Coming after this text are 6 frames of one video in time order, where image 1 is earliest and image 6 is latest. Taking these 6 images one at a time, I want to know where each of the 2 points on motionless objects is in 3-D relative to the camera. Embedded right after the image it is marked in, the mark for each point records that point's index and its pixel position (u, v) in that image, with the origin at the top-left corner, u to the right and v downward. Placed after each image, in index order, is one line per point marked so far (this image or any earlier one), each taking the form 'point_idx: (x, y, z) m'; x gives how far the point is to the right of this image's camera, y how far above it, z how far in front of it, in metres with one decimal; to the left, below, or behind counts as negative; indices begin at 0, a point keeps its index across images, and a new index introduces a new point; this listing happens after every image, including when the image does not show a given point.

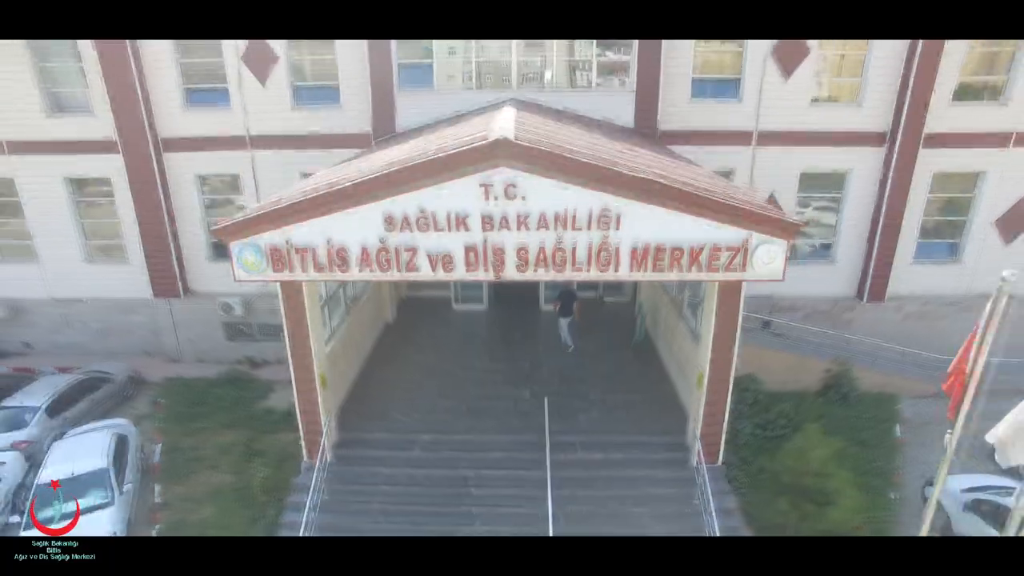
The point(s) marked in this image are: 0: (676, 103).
0: (+3.0, +3.4, +10.6) m
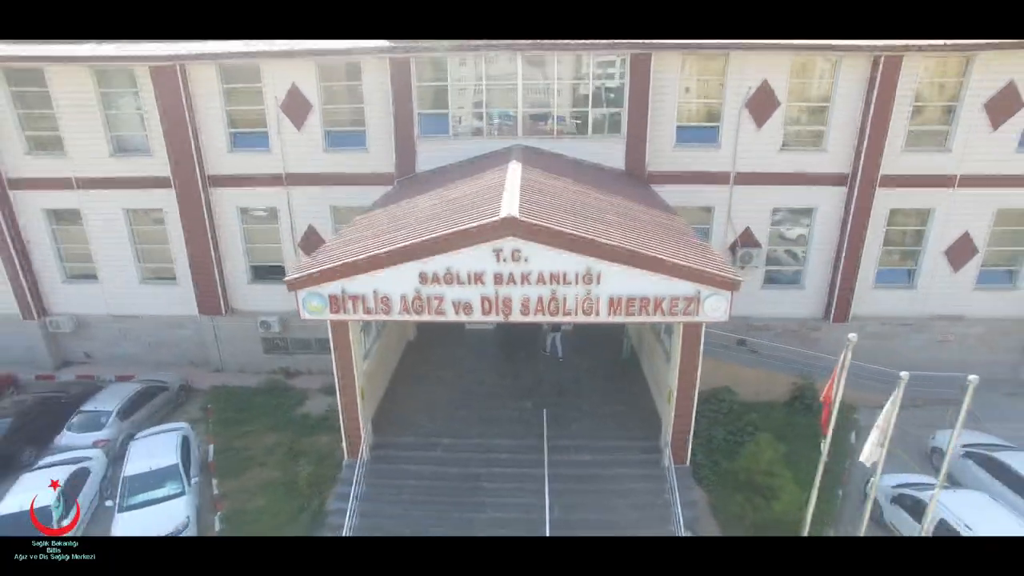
0: (+3.2, +2.9, +12.1) m
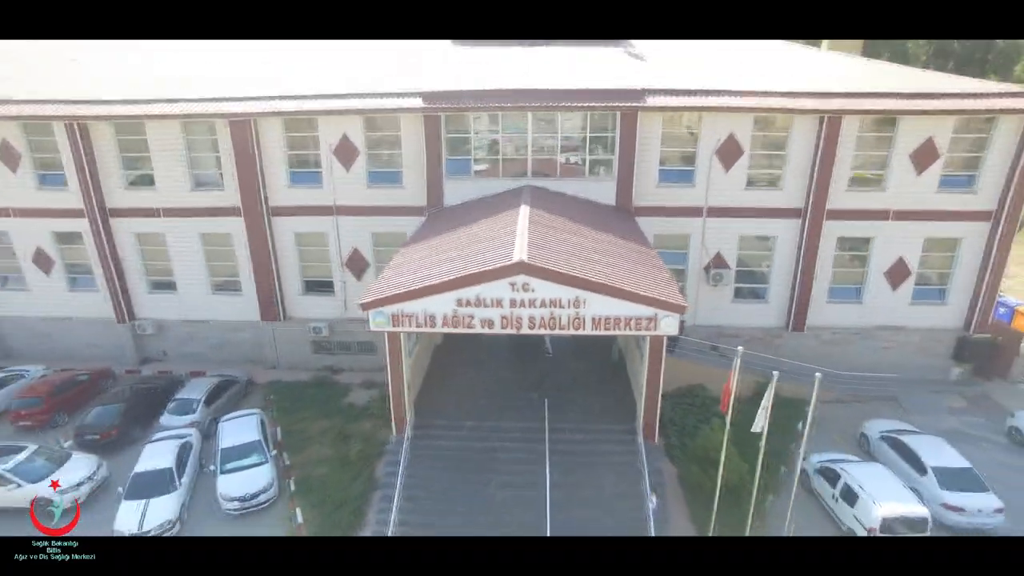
0: (+3.4, +2.6, +14.7) m
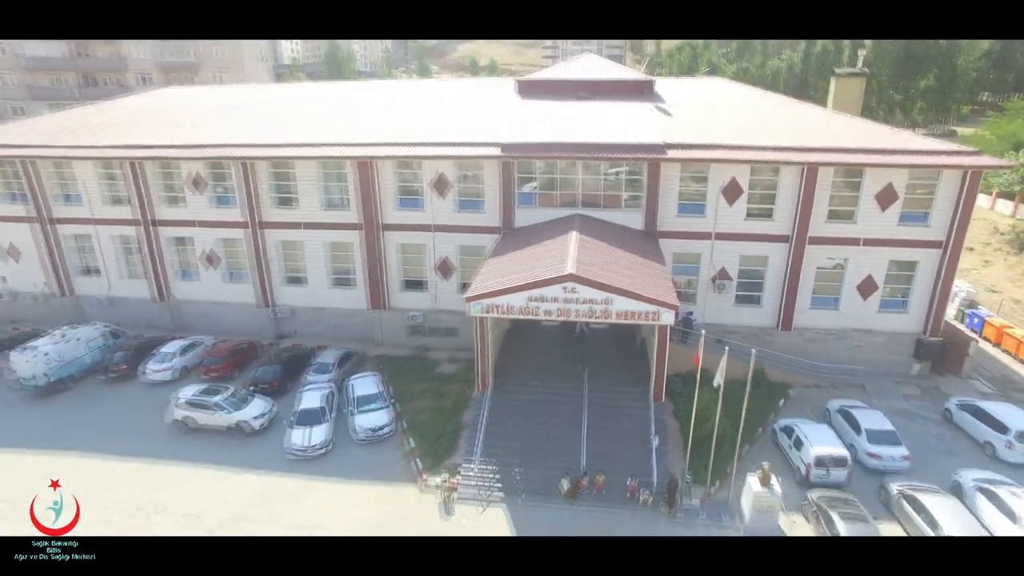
0: (+5.2, +2.4, +19.2) m
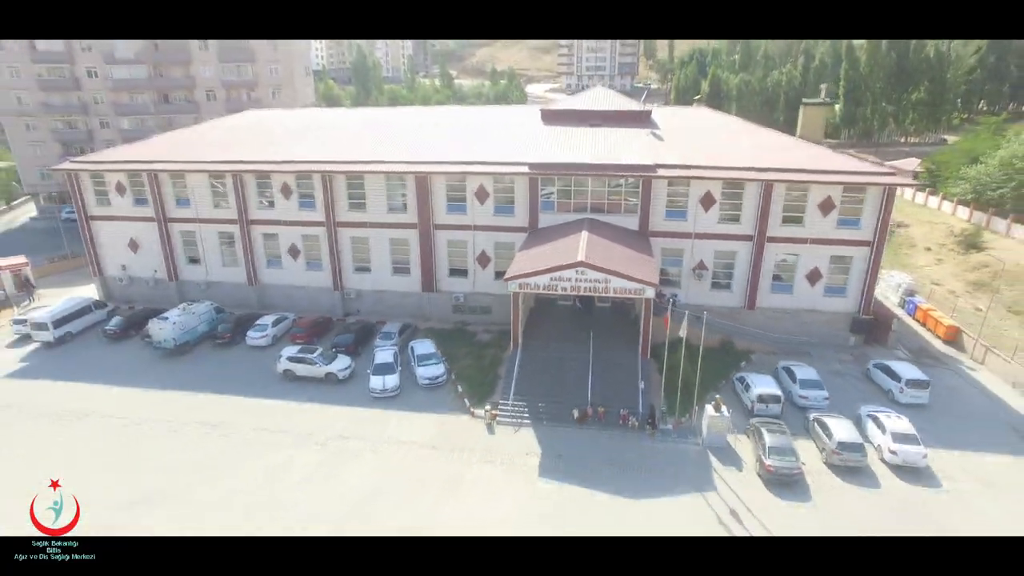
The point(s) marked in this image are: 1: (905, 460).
0: (+6.2, +2.9, +24.7) m
1: (+11.7, -5.1, +17.3) m
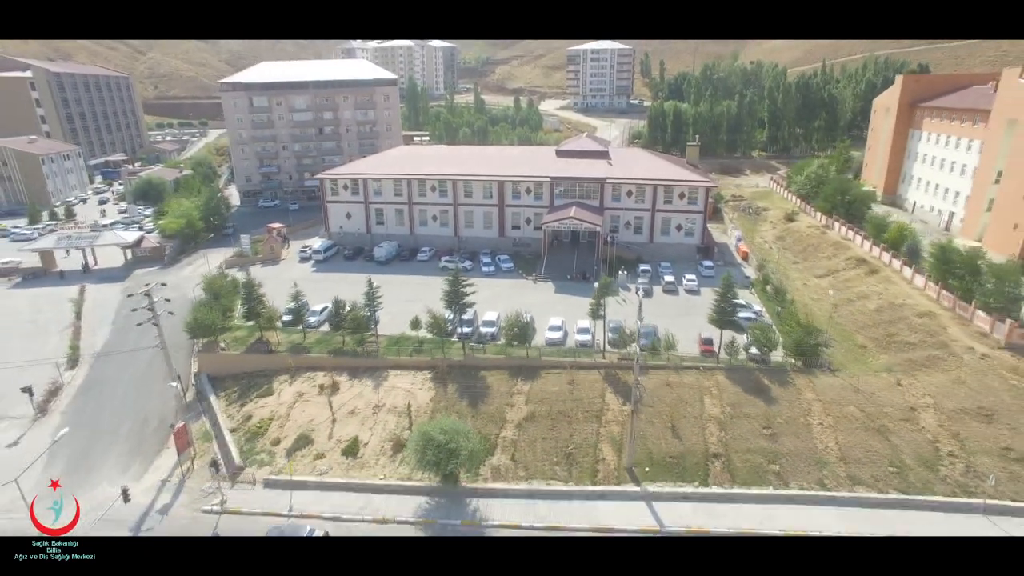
0: (+9.0, +8.0, +54.2) m
1: (+14.3, 0.0, +46.7) m
